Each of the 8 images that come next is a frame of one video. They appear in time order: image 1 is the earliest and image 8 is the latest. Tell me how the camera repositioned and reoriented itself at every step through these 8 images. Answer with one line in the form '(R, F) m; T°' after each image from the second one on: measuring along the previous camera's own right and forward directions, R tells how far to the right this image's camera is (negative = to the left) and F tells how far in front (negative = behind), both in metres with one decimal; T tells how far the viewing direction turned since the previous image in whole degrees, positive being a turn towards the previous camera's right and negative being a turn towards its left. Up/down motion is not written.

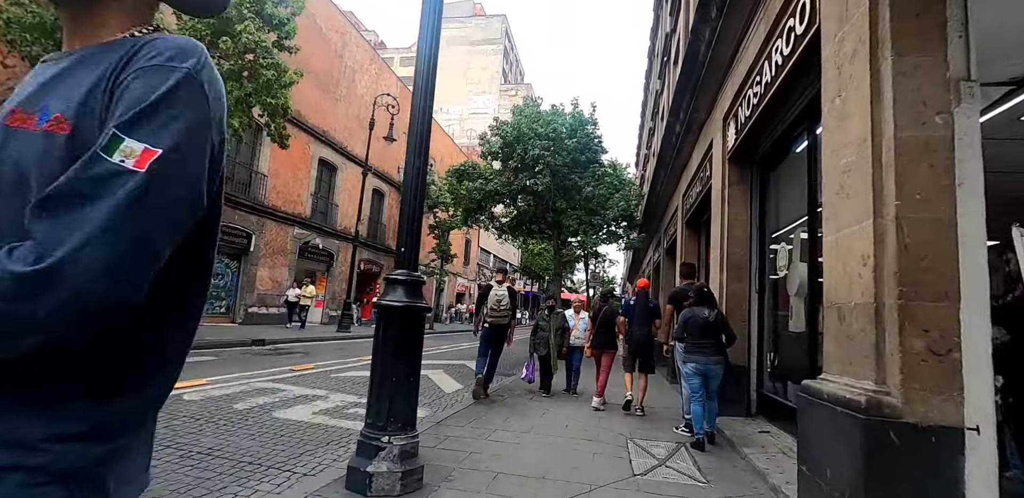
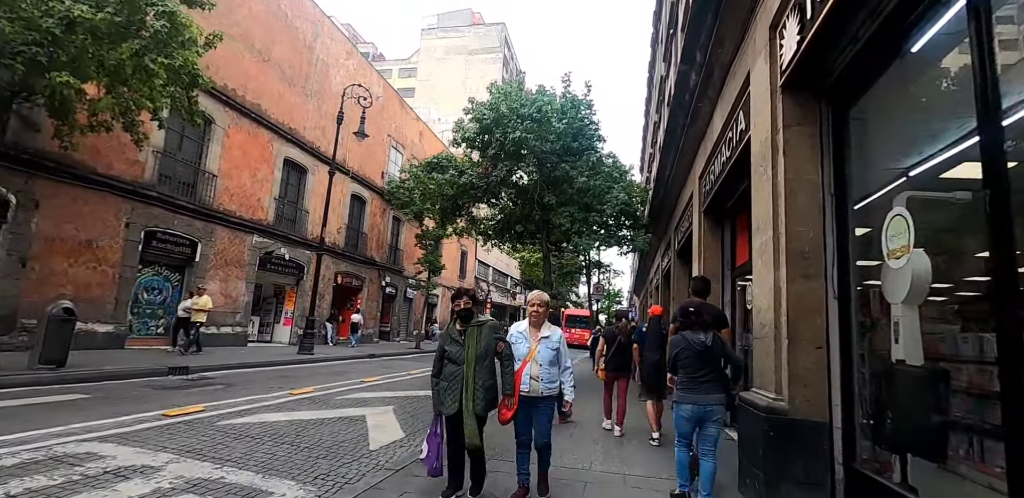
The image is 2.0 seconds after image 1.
(+0.7, +2.5) m; -1°
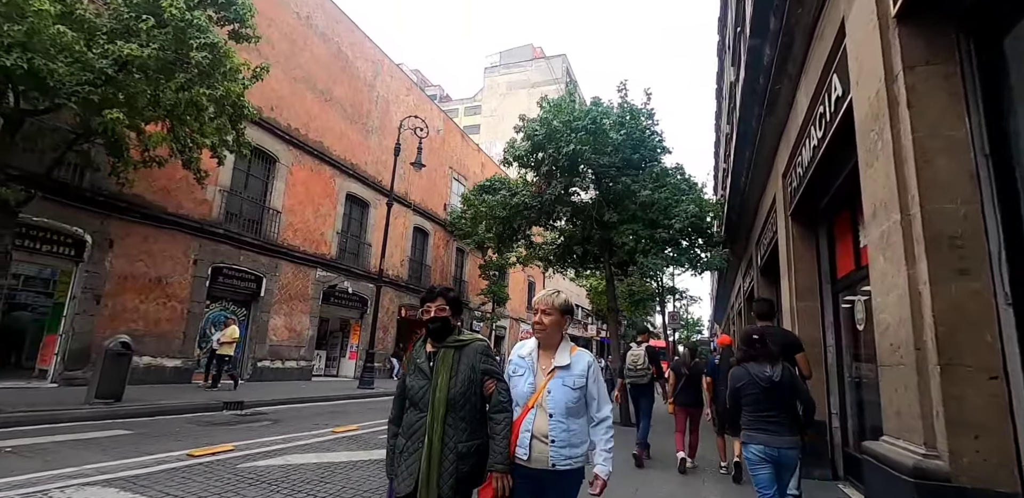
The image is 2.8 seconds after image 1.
(+0.3, +1.0) m; -8°
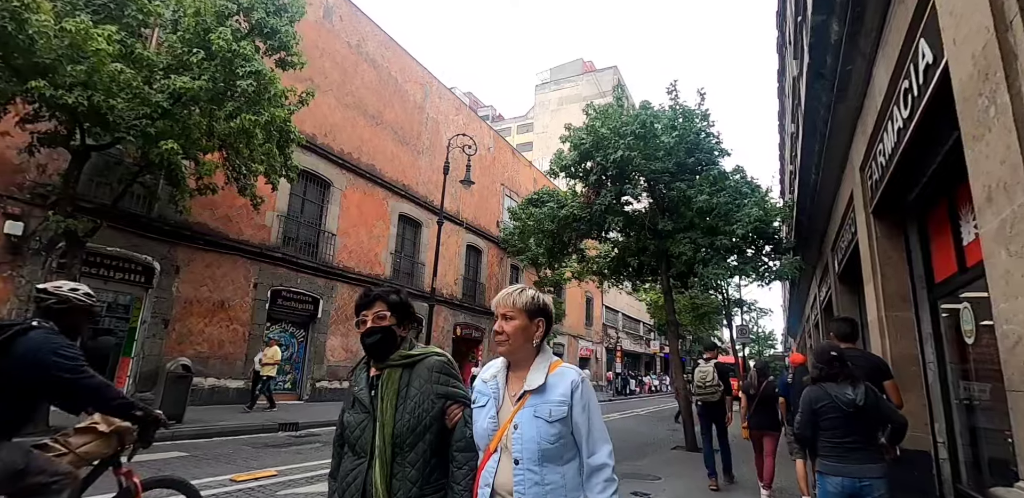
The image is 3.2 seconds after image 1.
(+0.2, +0.4) m; -7°
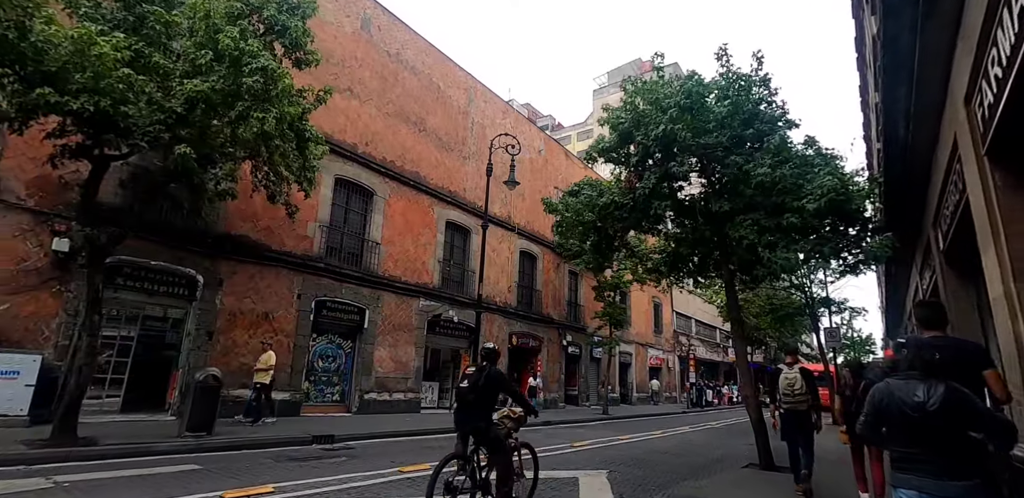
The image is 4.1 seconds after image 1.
(+0.7, +1.0) m; -8°
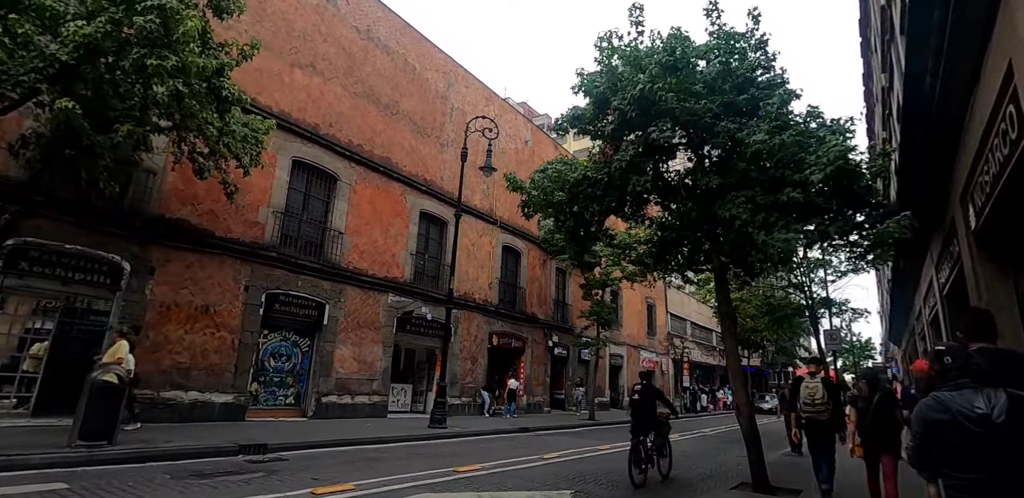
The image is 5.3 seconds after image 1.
(+0.7, +1.3) m; 0°
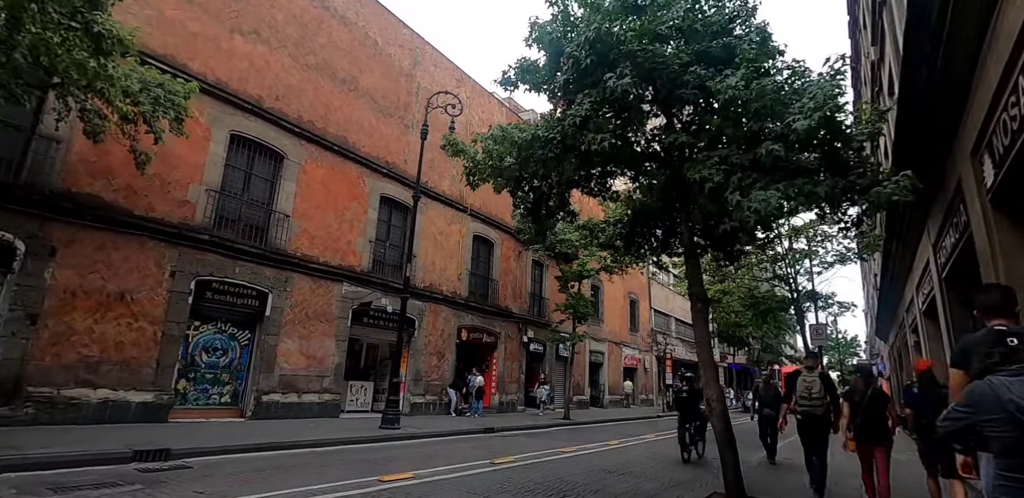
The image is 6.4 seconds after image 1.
(+0.8, +1.2) m; +1°
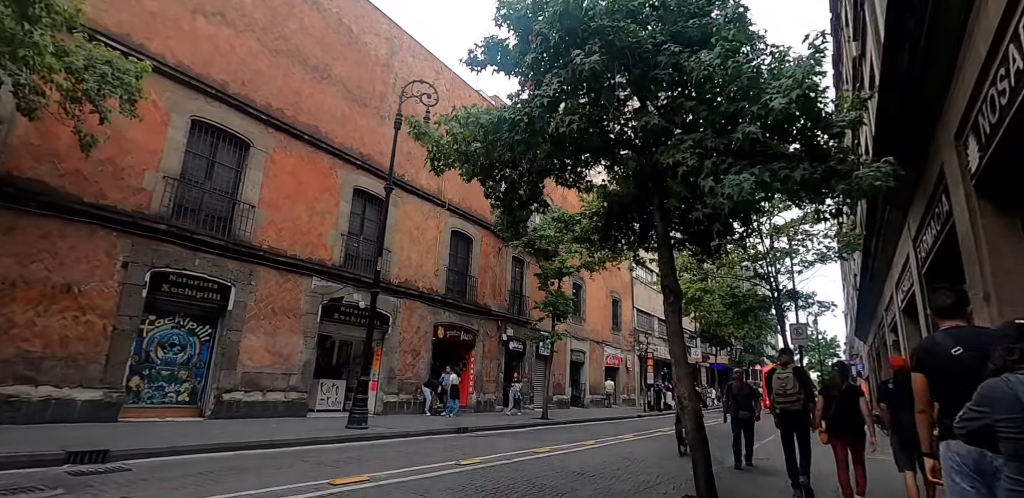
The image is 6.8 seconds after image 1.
(+0.3, +0.4) m; +2°
